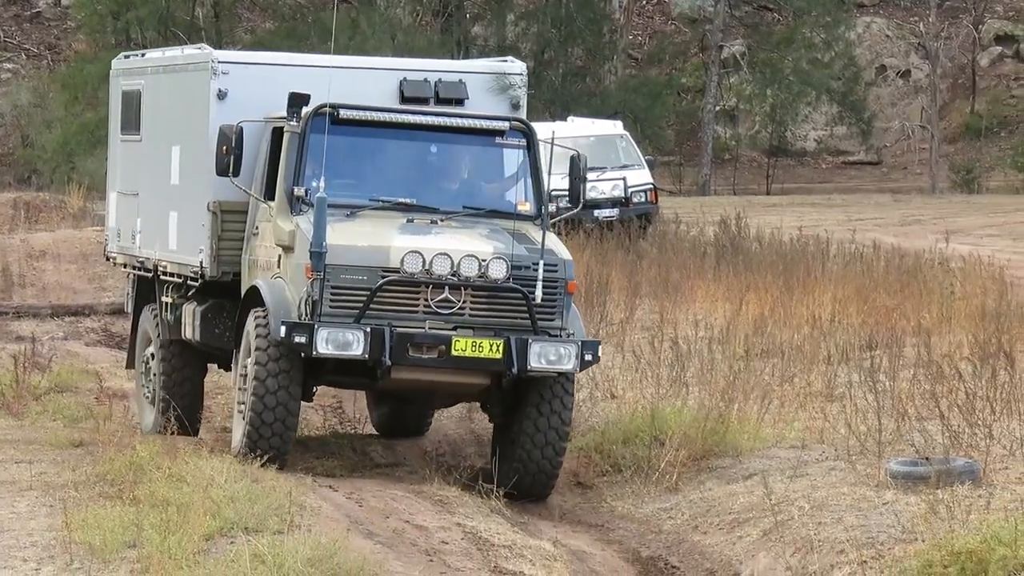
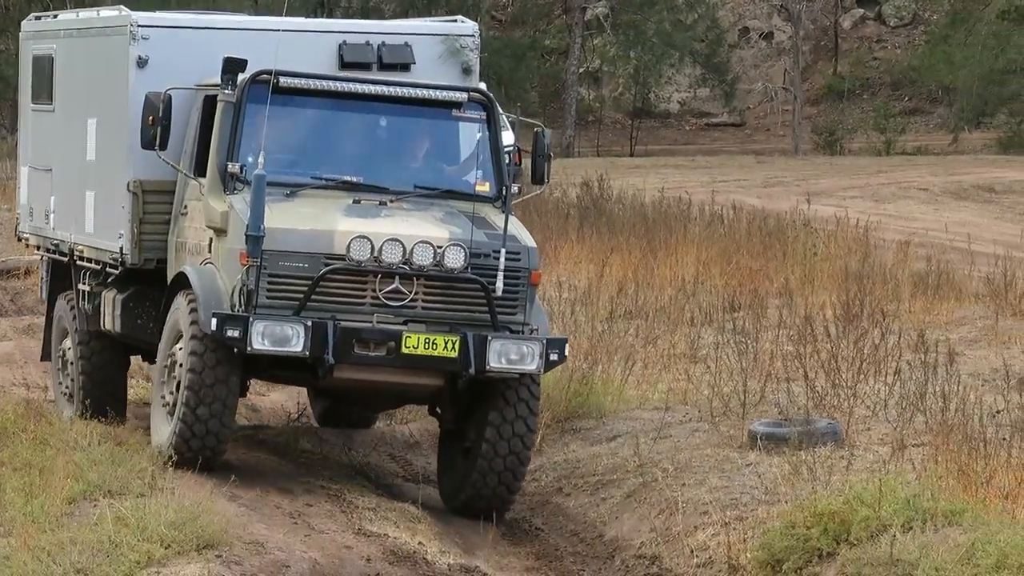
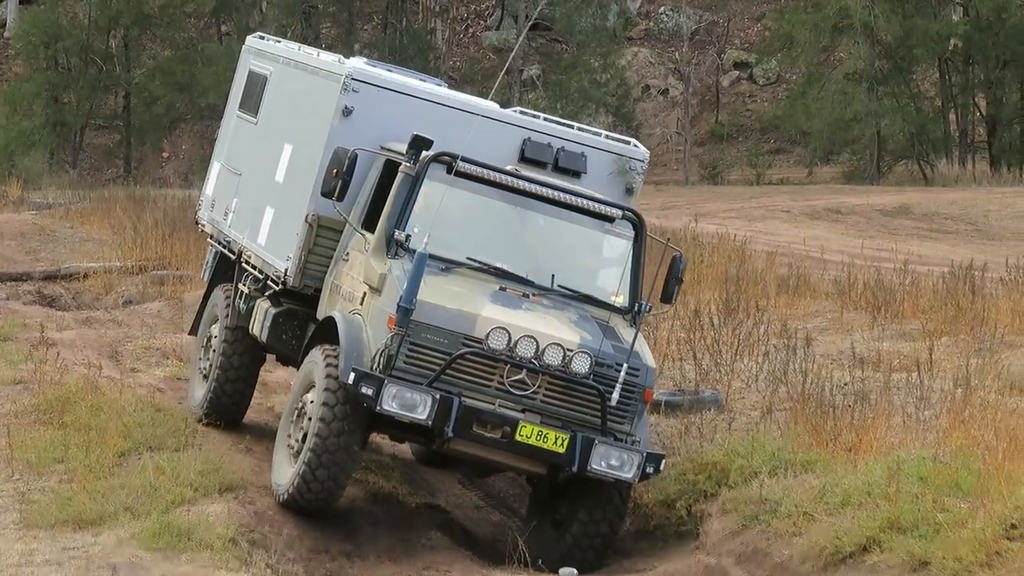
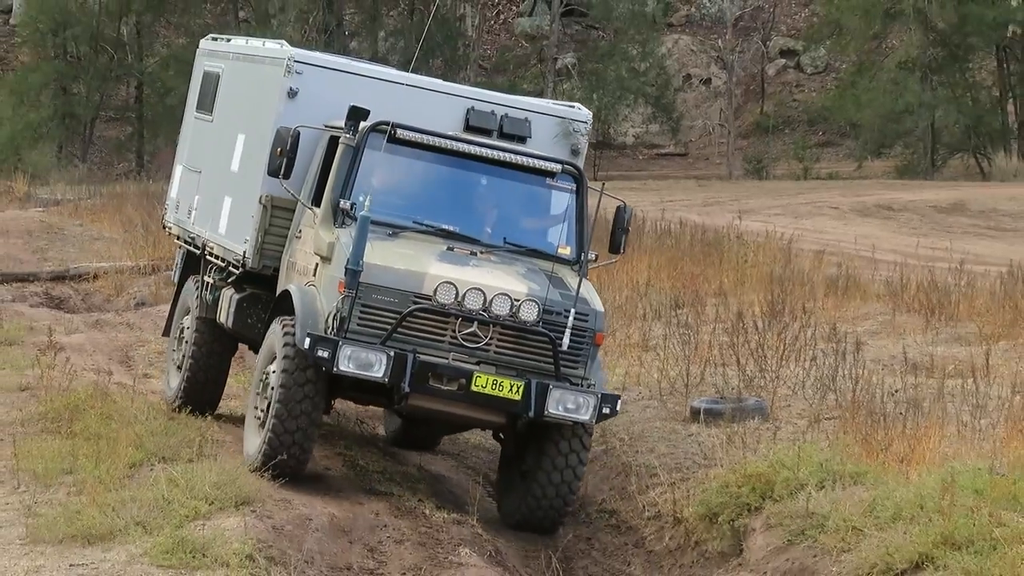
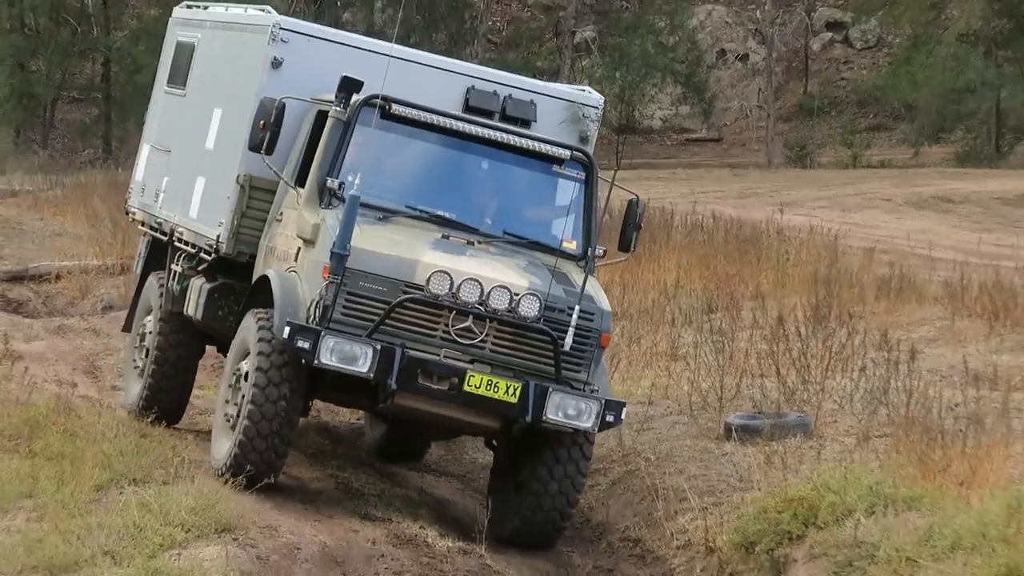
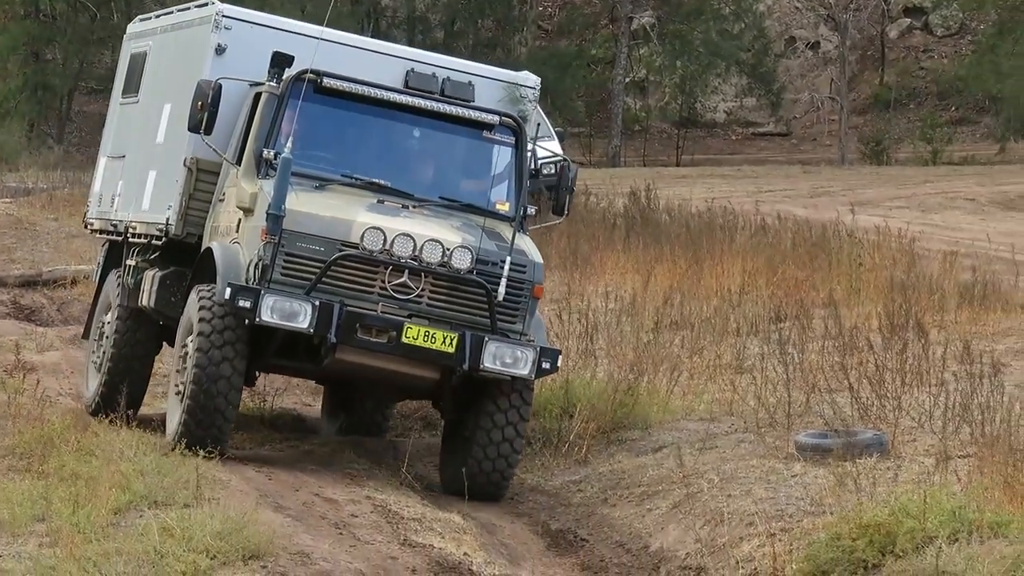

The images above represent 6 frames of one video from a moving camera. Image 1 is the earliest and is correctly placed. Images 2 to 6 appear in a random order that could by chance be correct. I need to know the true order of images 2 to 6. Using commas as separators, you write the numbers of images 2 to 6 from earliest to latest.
6, 2, 5, 4, 3
